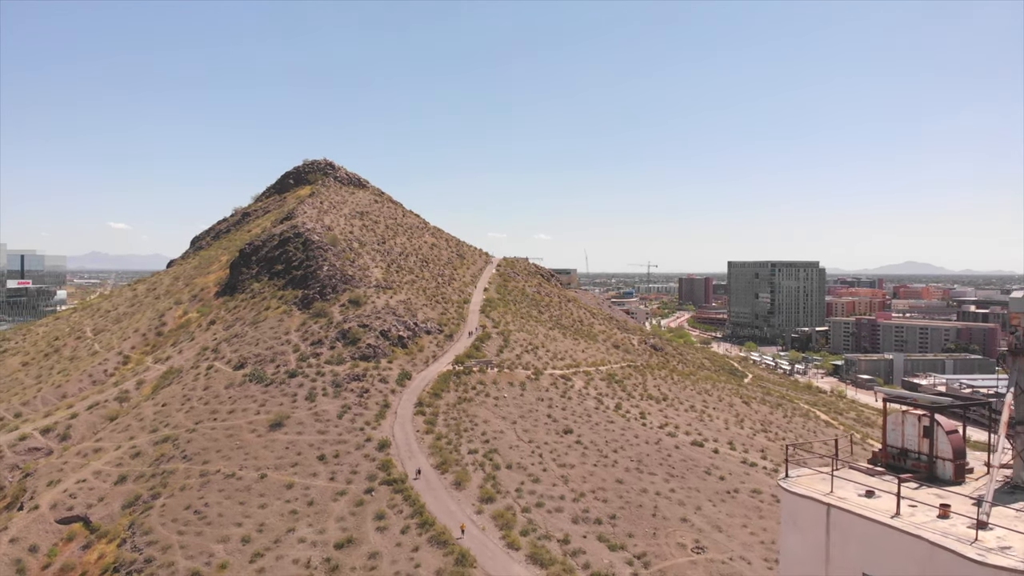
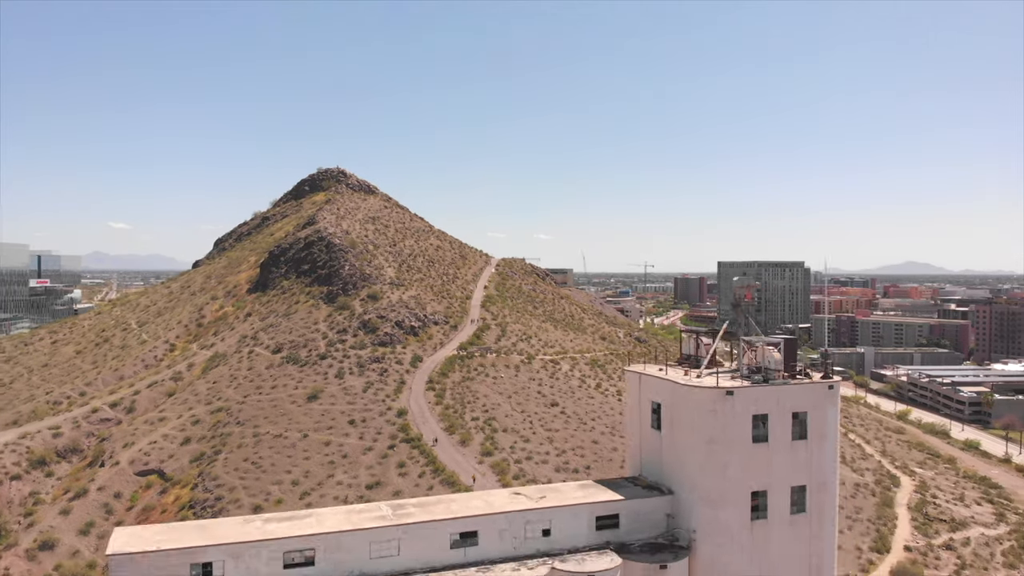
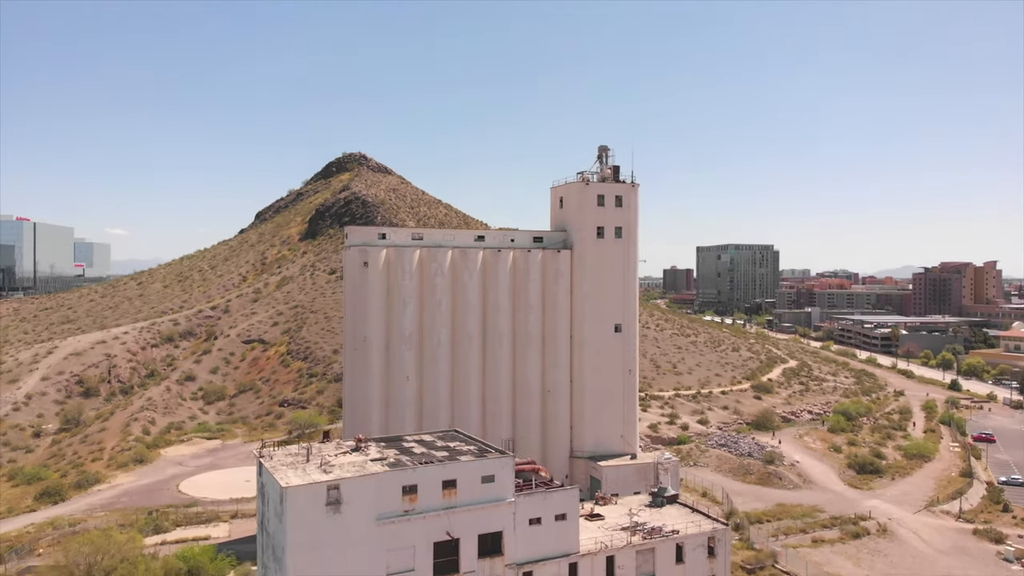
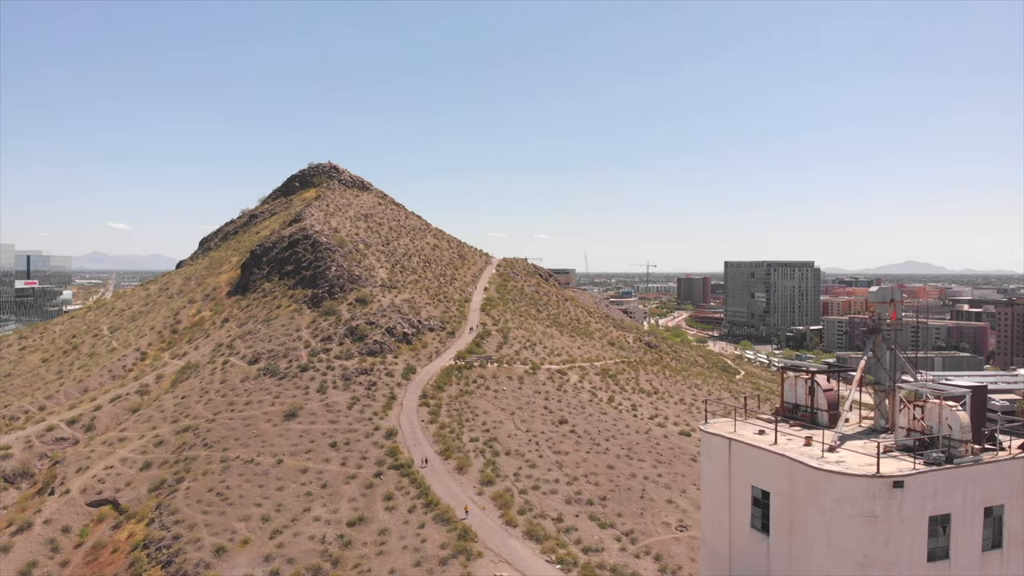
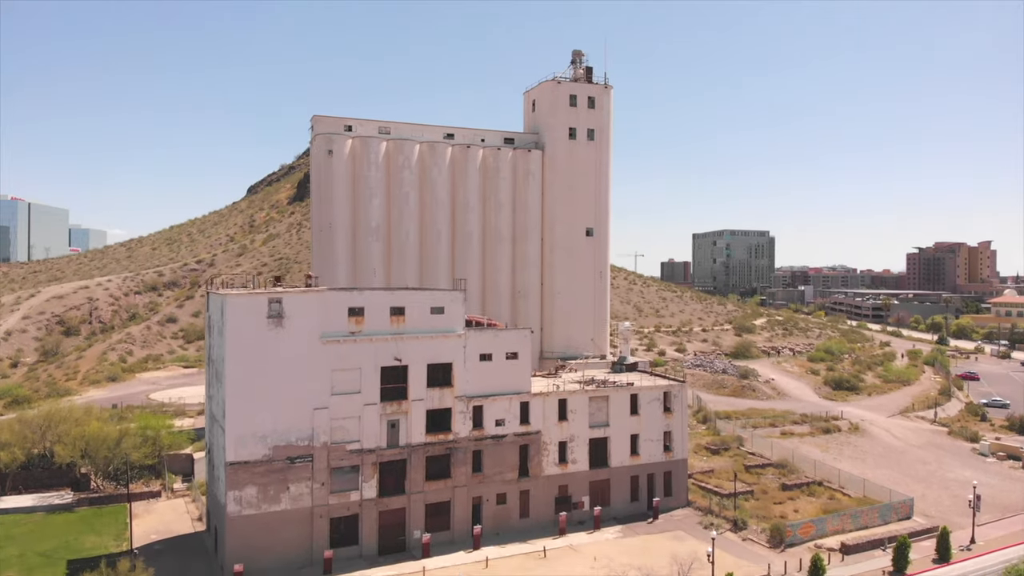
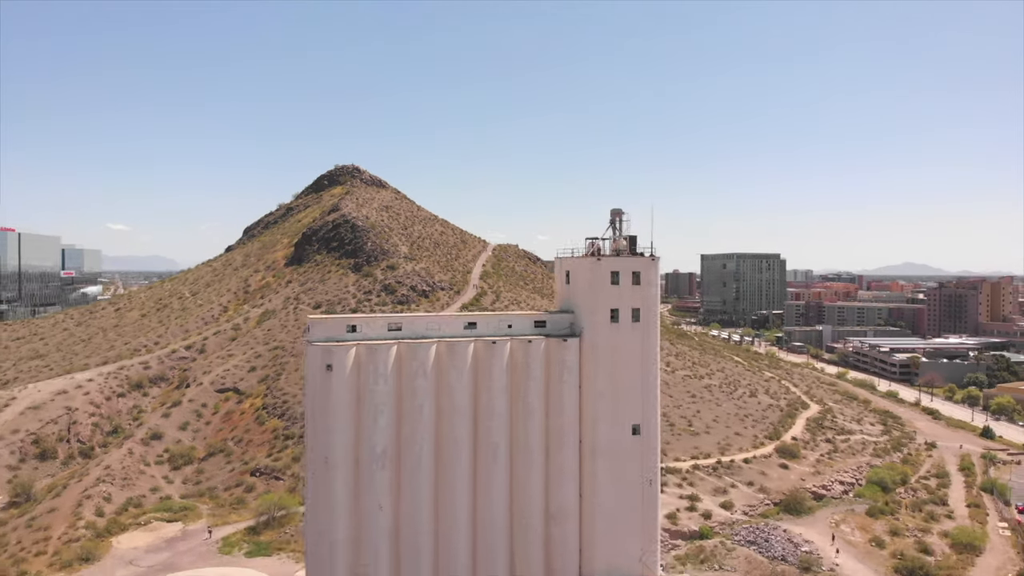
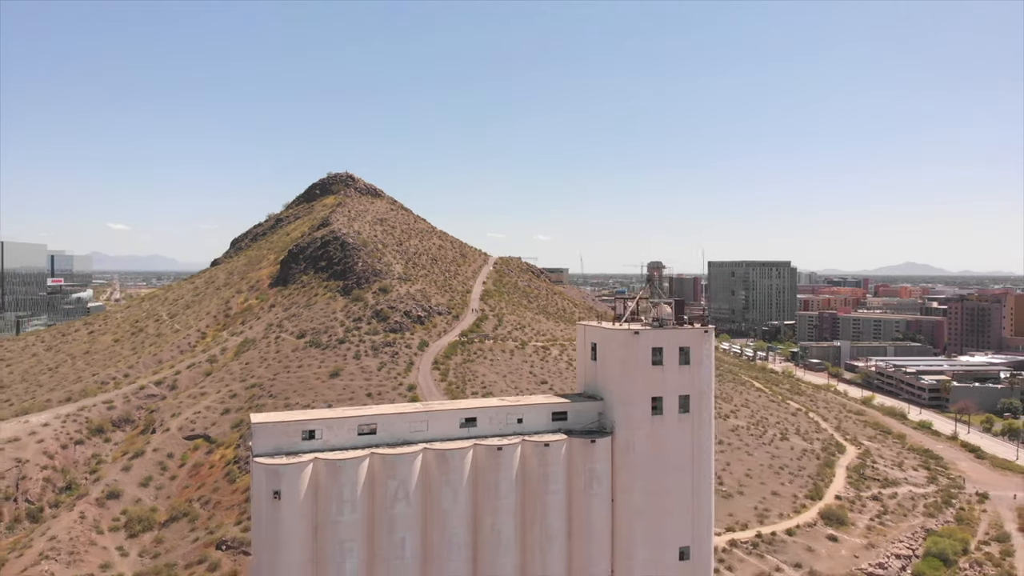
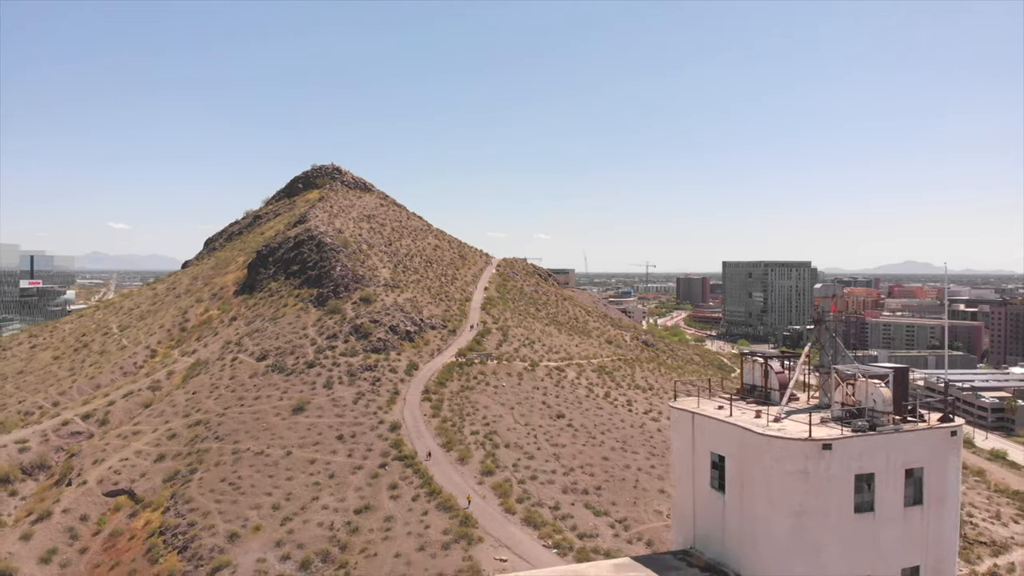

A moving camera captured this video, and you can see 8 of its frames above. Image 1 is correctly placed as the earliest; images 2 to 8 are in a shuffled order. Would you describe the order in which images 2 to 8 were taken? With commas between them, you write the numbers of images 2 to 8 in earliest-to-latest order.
4, 8, 2, 7, 6, 3, 5
